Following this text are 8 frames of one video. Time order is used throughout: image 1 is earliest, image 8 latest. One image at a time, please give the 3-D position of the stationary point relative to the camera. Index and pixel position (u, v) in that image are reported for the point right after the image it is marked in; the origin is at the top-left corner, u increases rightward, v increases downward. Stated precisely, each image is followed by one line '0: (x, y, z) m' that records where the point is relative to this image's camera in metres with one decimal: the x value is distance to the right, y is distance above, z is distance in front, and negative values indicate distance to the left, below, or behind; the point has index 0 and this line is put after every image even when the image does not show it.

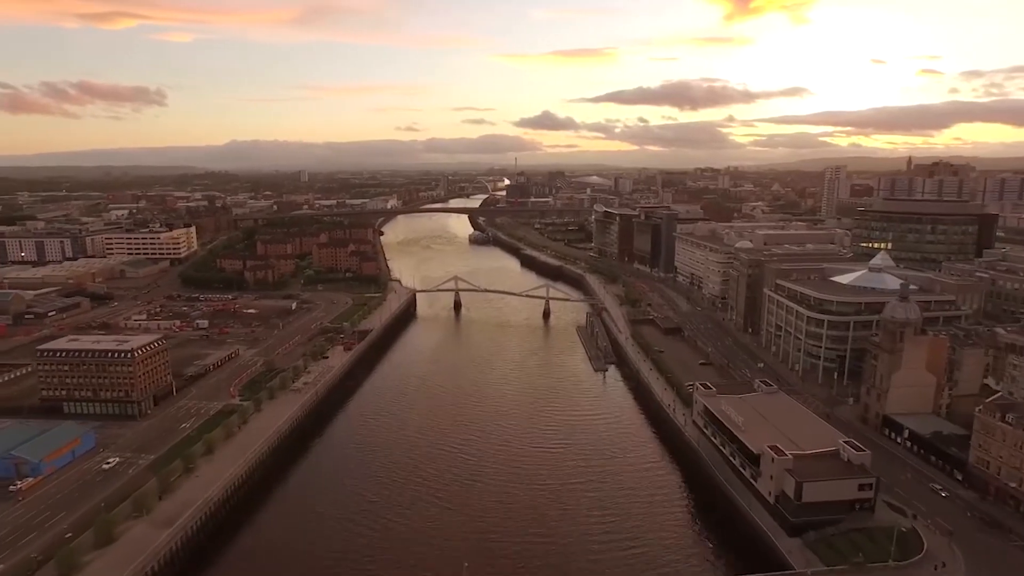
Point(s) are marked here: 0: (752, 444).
0: (+6.4, -4.2, +17.2) m
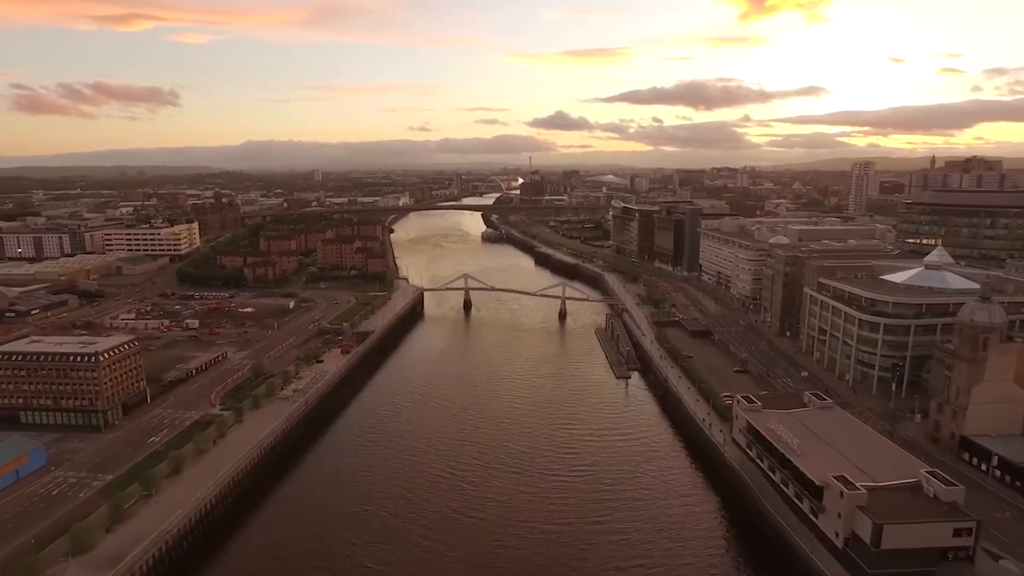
0: (+6.6, -4.1, +14.4) m
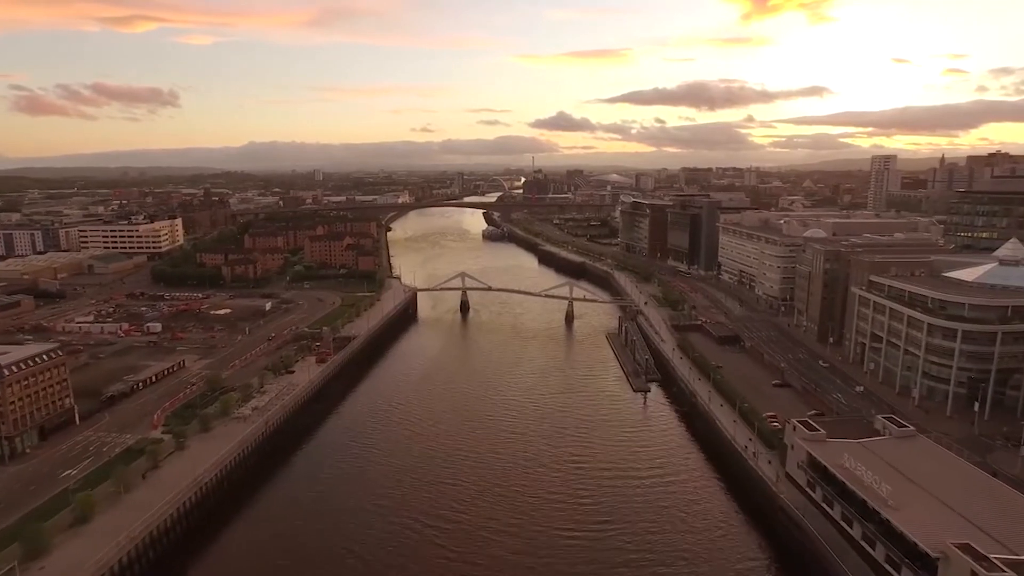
0: (+6.6, -4.0, +10.6) m
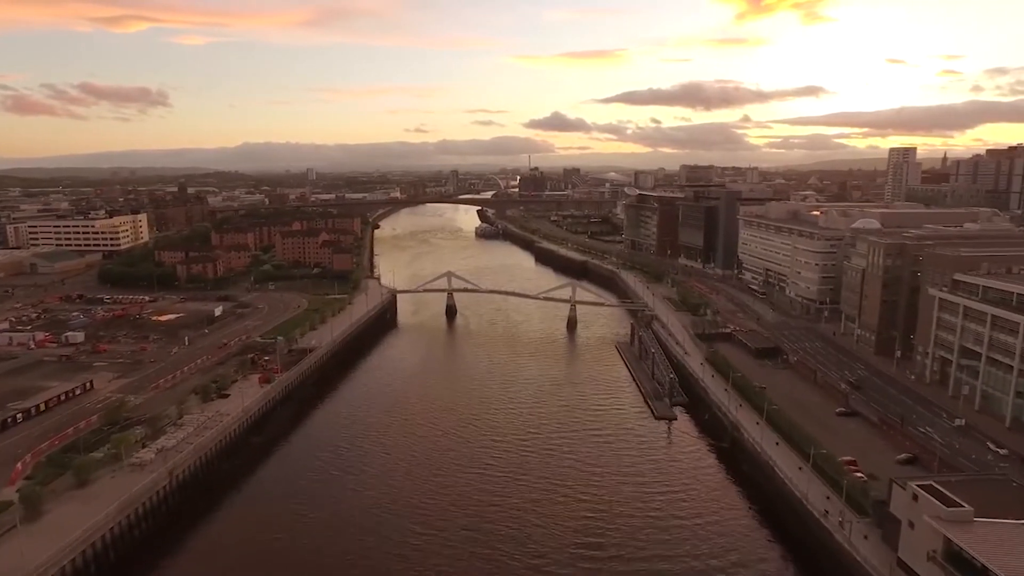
0: (+6.4, -4.1, +5.8) m
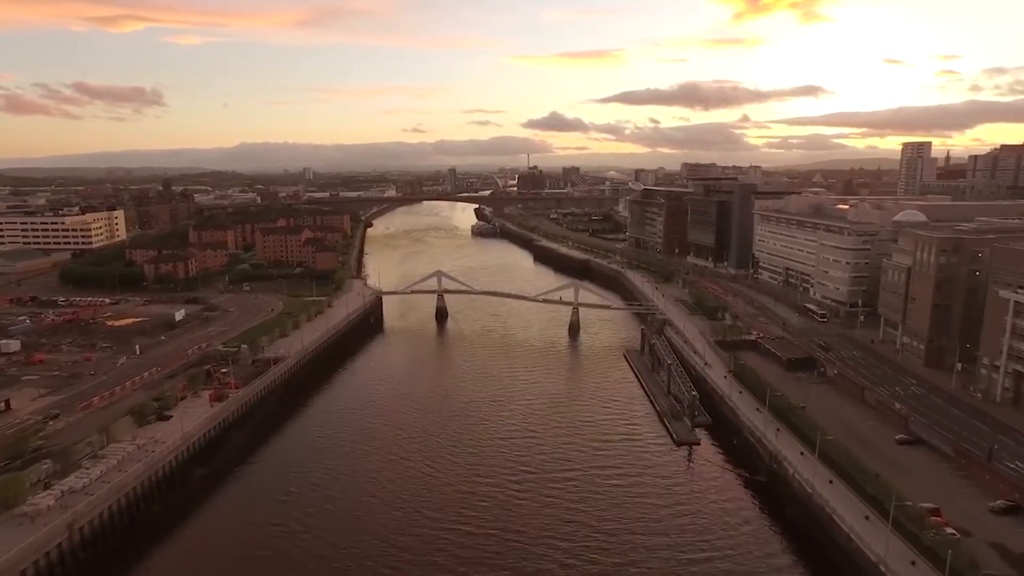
0: (+6.3, -4.1, +2.9) m
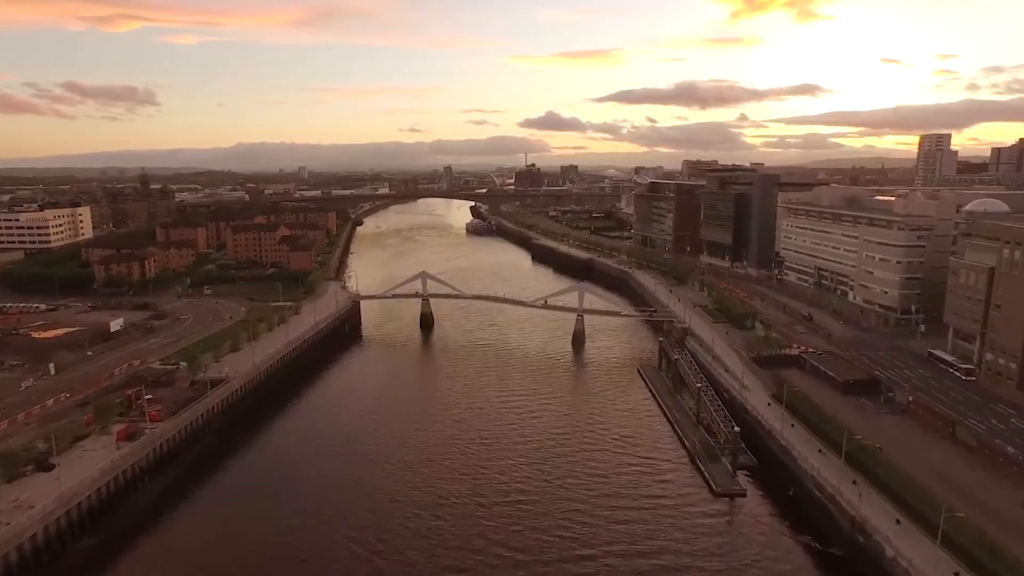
0: (+6.2, -4.3, -0.8) m
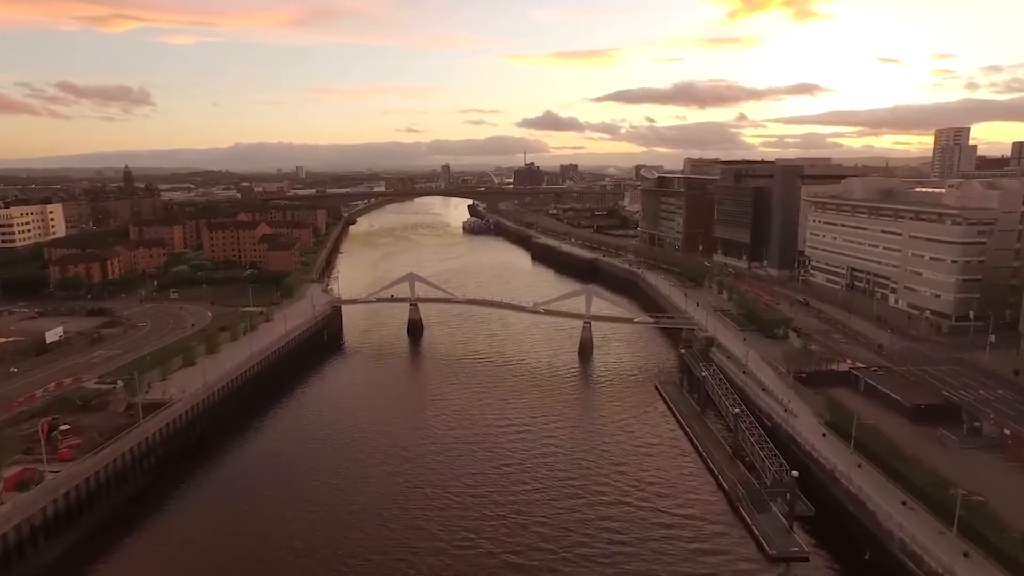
0: (+6.2, -4.4, -3.6) m
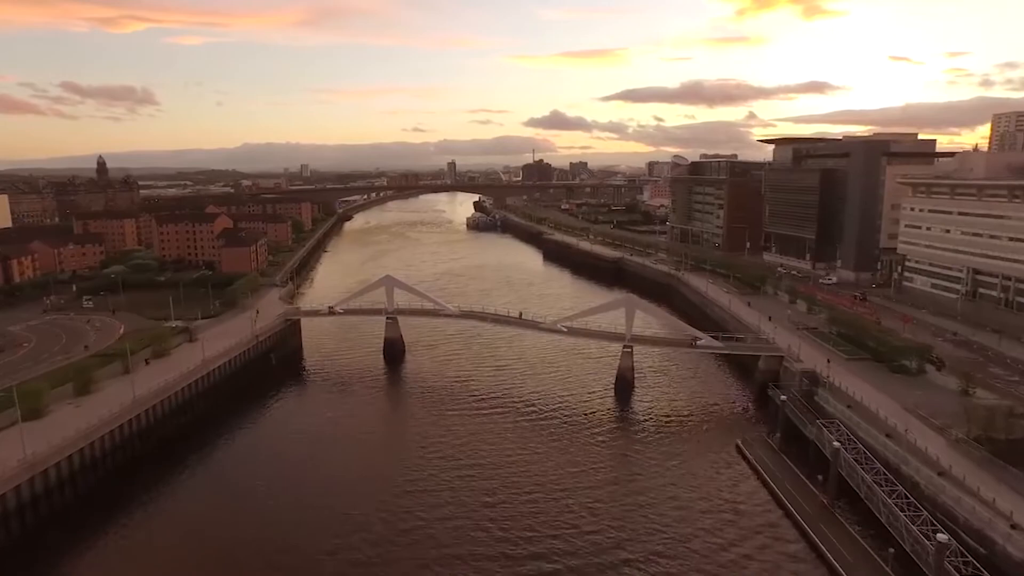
0: (+6.2, -4.6, -9.8) m
